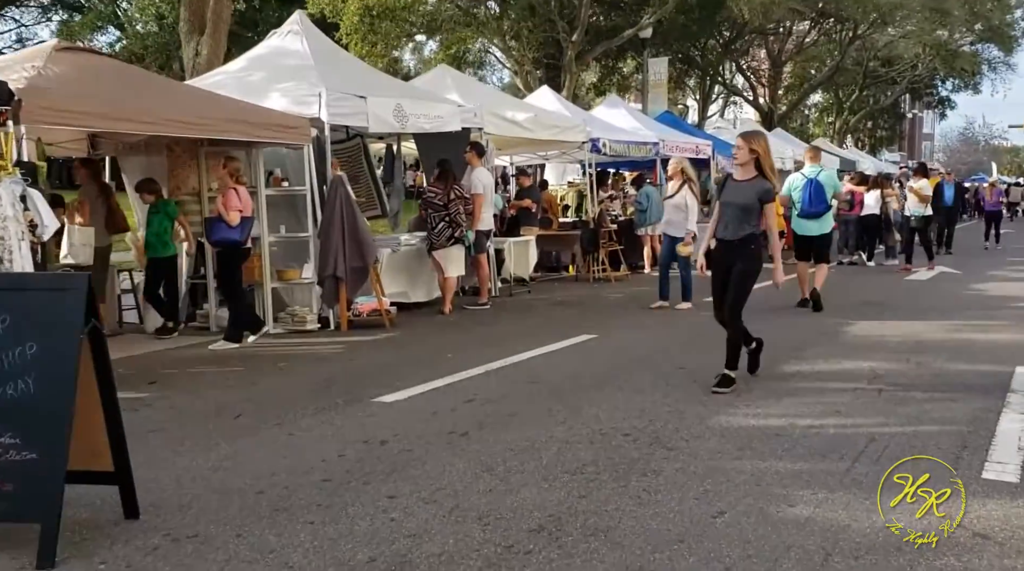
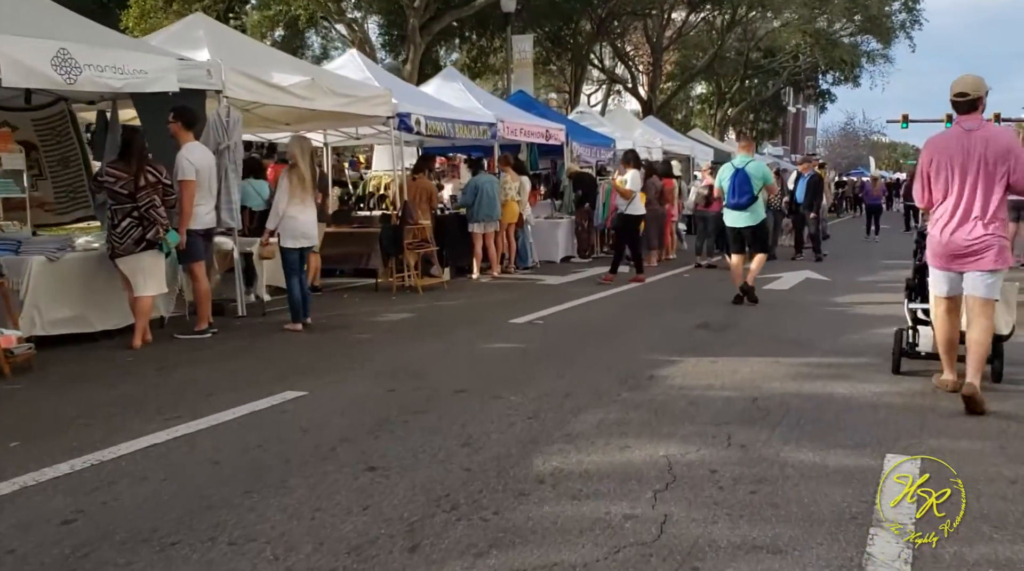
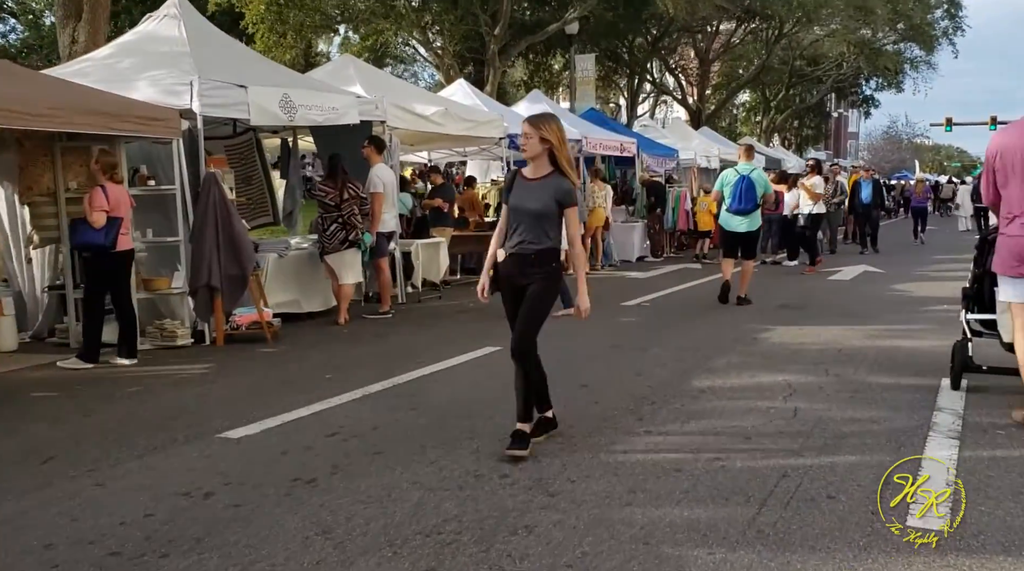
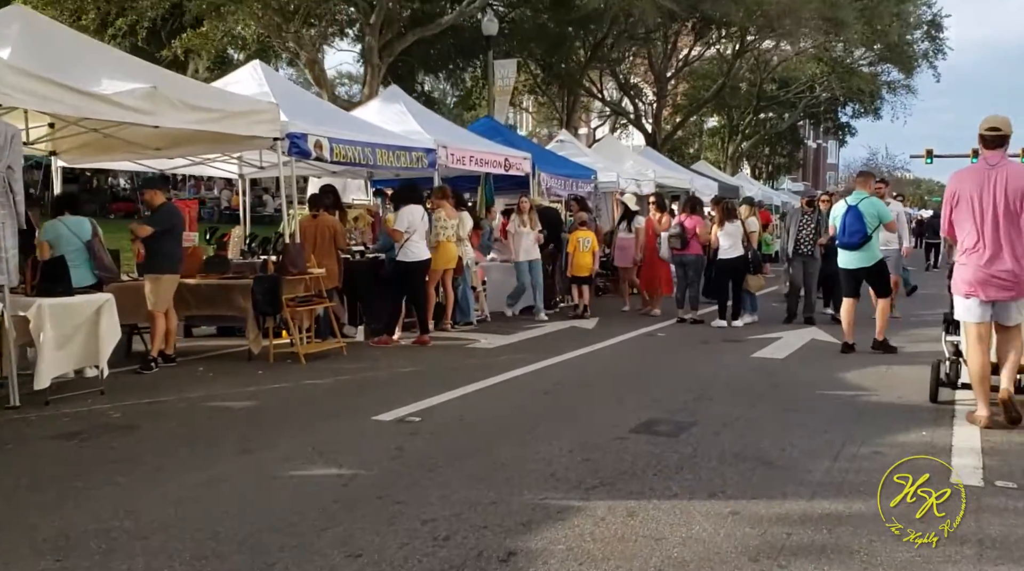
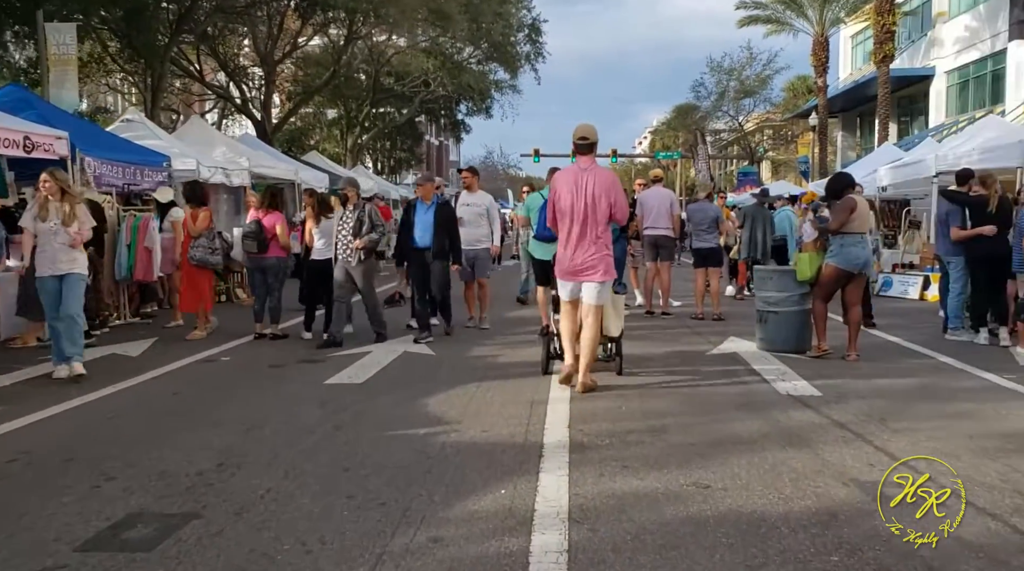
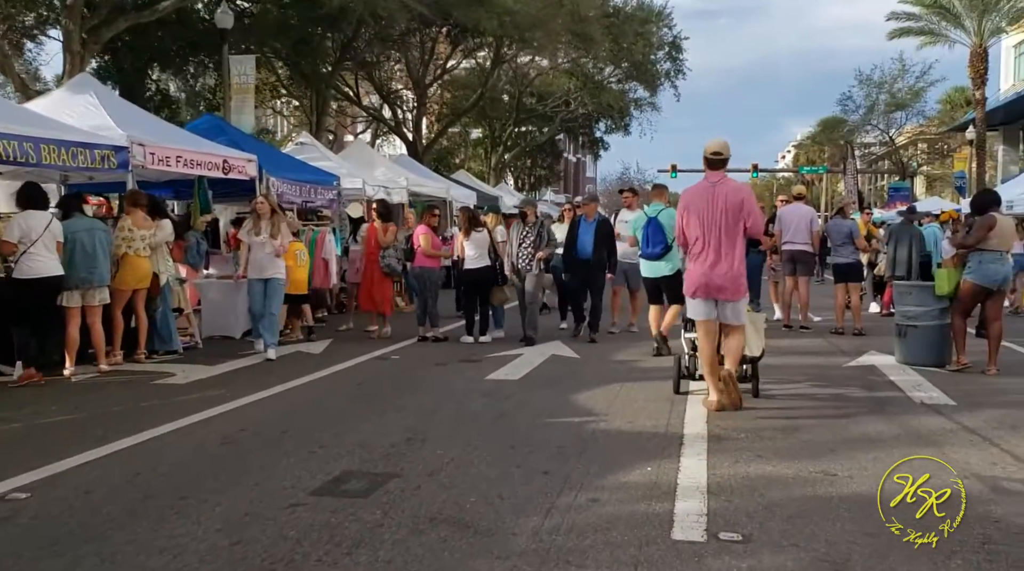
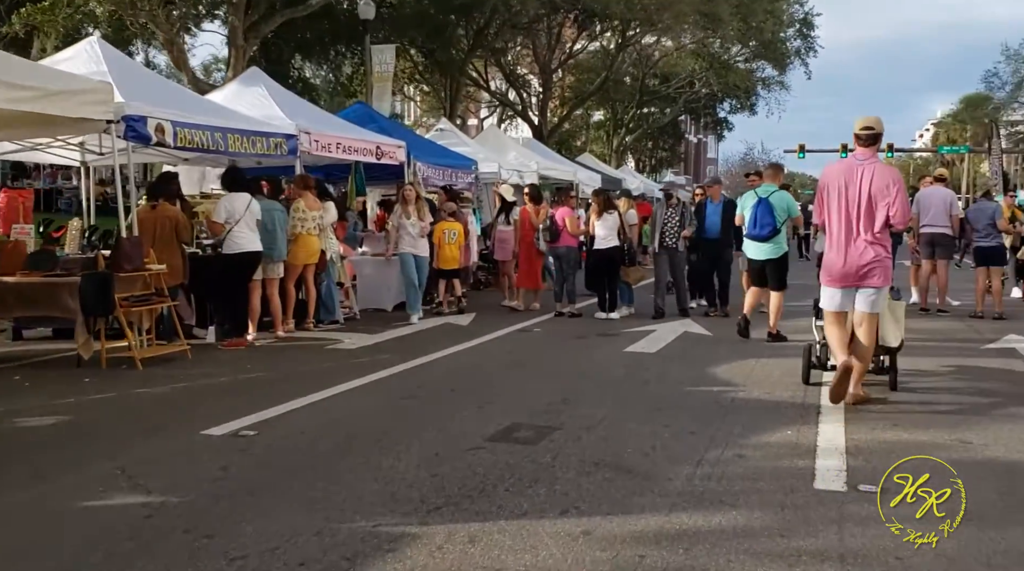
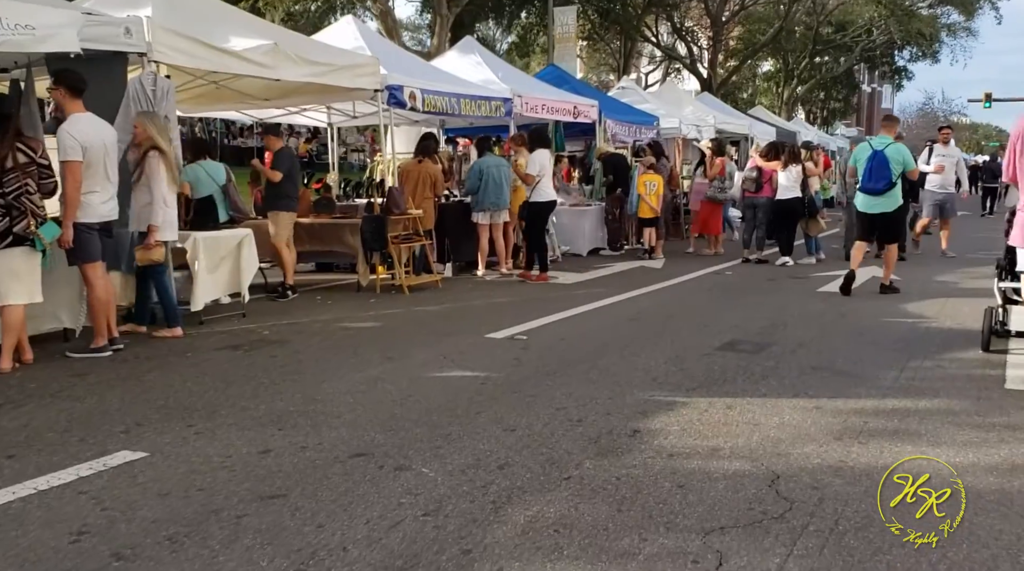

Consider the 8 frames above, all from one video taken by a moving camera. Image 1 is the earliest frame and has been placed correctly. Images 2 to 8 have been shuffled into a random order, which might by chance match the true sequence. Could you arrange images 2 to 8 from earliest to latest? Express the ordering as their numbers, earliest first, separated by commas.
3, 2, 8, 4, 7, 6, 5
